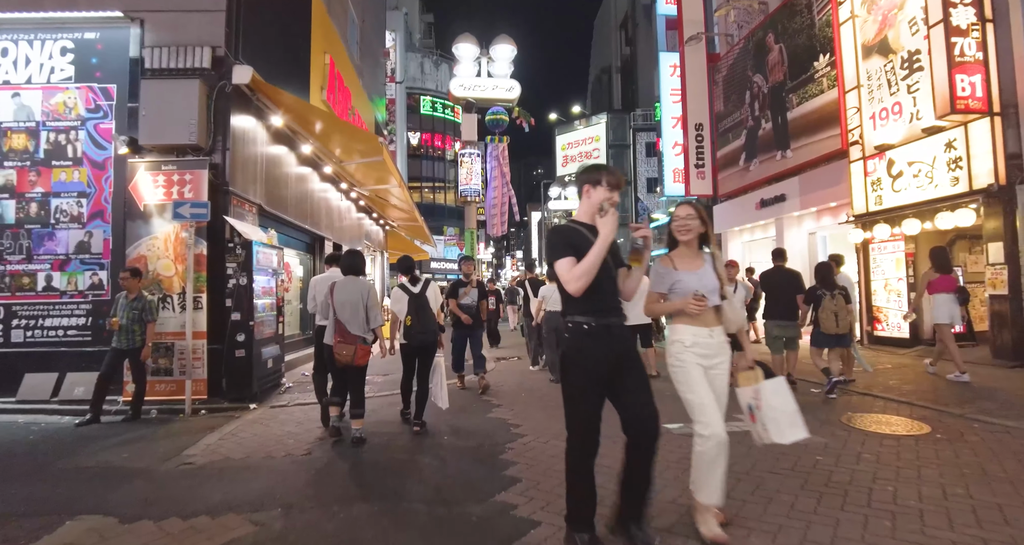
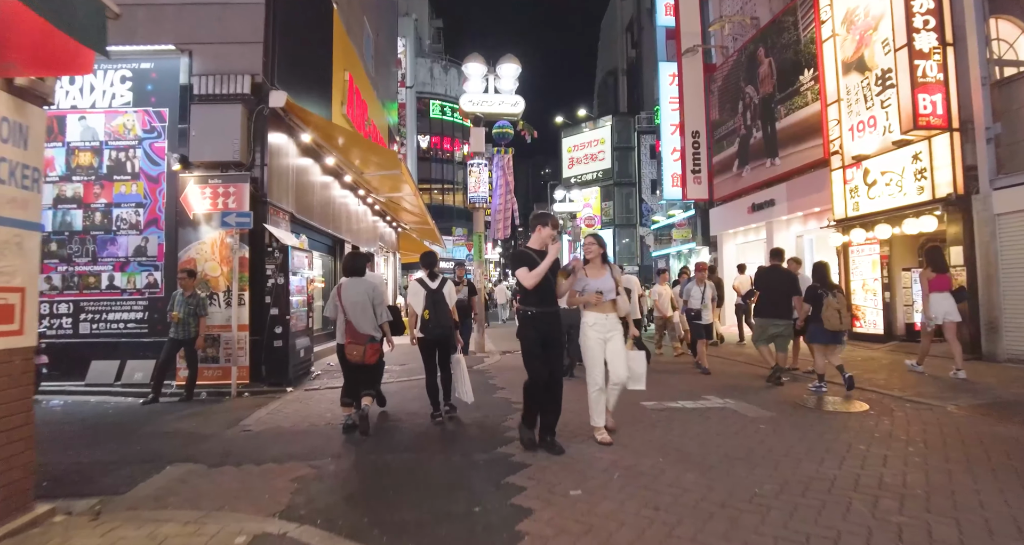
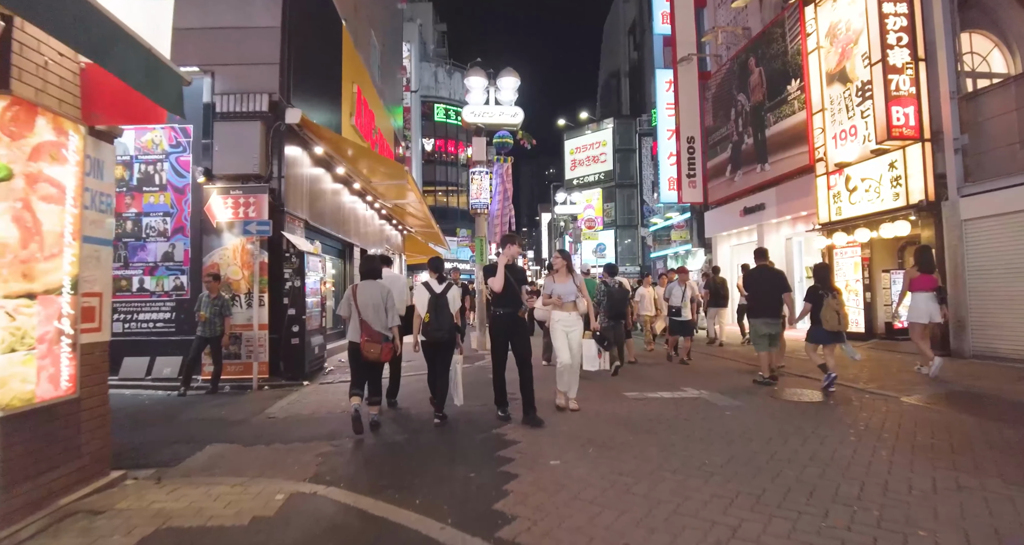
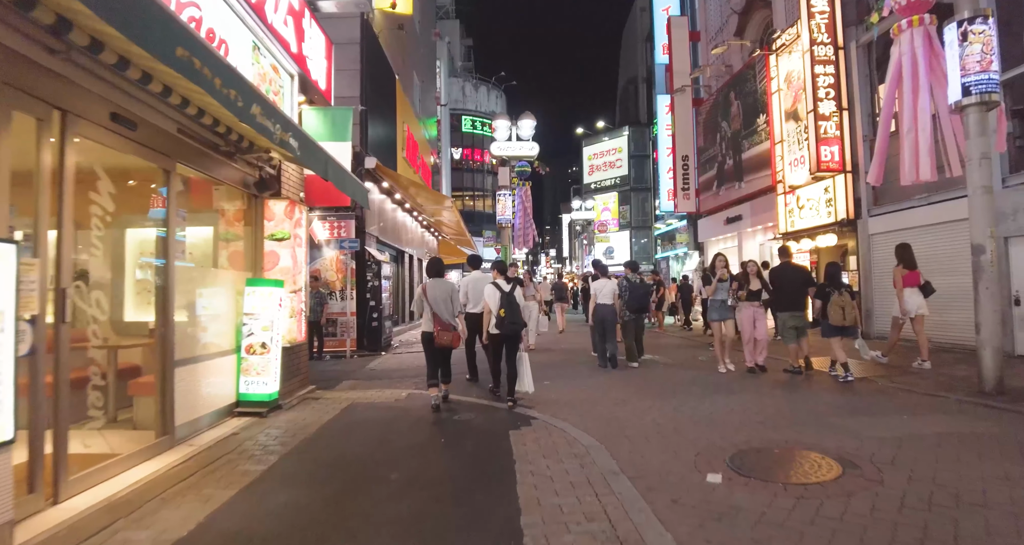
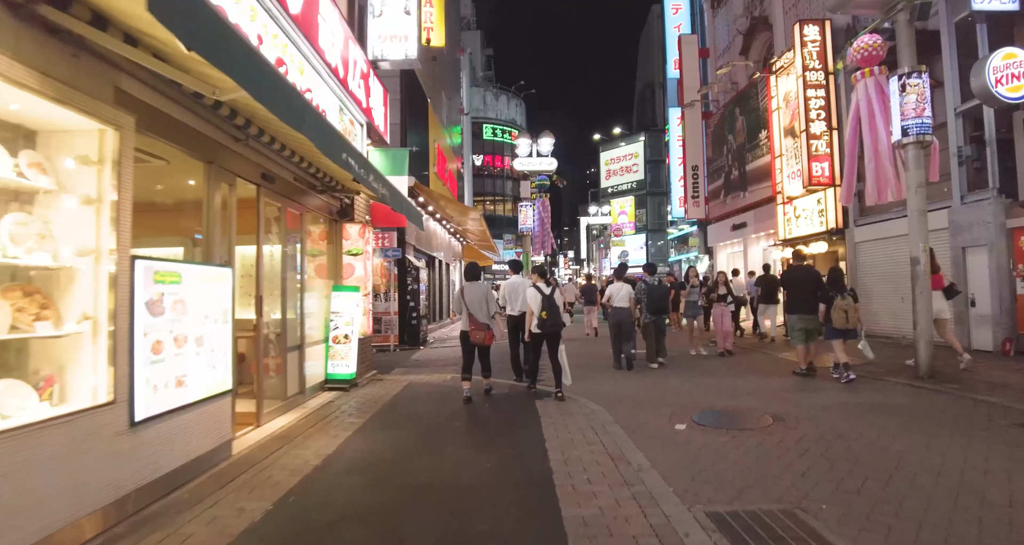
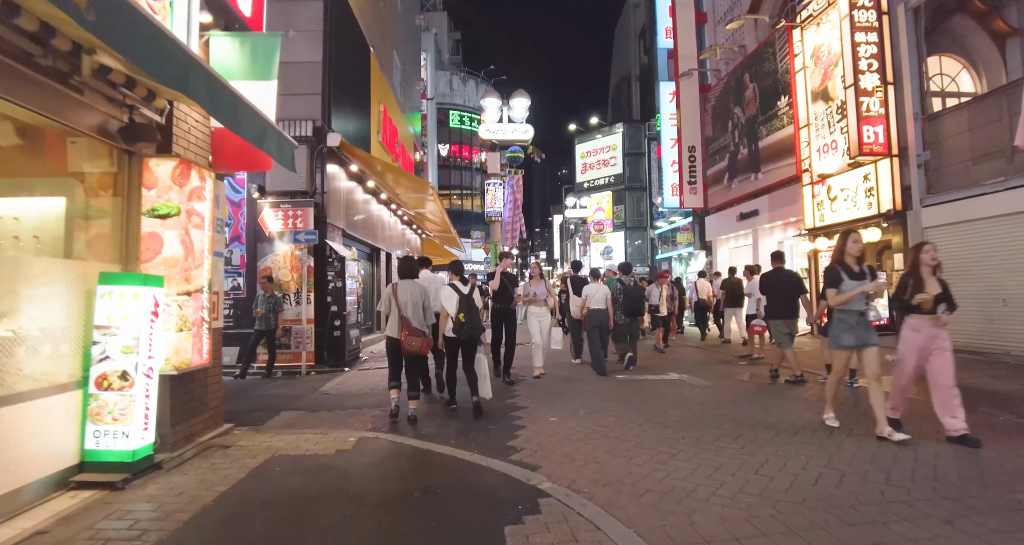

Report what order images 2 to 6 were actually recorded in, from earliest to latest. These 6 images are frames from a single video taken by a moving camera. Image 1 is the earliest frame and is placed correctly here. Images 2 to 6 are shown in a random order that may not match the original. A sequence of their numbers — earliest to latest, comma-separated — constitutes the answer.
2, 3, 6, 4, 5
